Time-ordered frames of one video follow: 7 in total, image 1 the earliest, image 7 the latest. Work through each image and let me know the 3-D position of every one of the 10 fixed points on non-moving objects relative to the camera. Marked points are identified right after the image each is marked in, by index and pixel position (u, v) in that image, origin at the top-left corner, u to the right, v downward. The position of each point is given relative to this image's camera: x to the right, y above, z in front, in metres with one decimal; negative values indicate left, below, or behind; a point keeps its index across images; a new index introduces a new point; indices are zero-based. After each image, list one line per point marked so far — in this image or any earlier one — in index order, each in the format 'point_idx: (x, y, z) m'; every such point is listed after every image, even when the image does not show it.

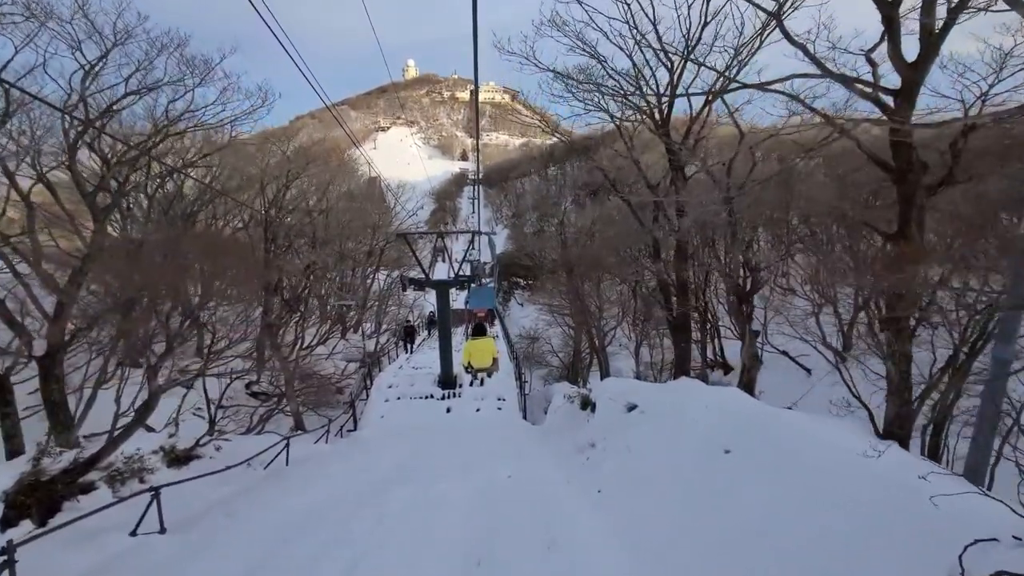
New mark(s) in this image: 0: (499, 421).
0: (-0.3, -3.3, +12.2) m
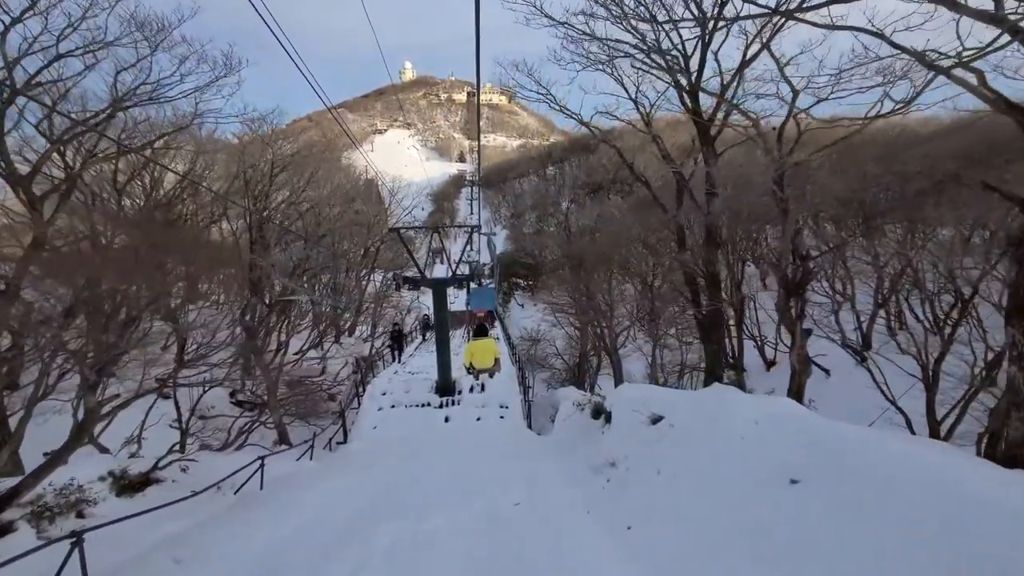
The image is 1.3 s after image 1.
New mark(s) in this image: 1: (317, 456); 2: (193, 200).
0: (-0.2, -3.3, +11.2) m
1: (-4.2, -3.7, +10.6) m
2: (-10.0, +2.7, +15.3) m
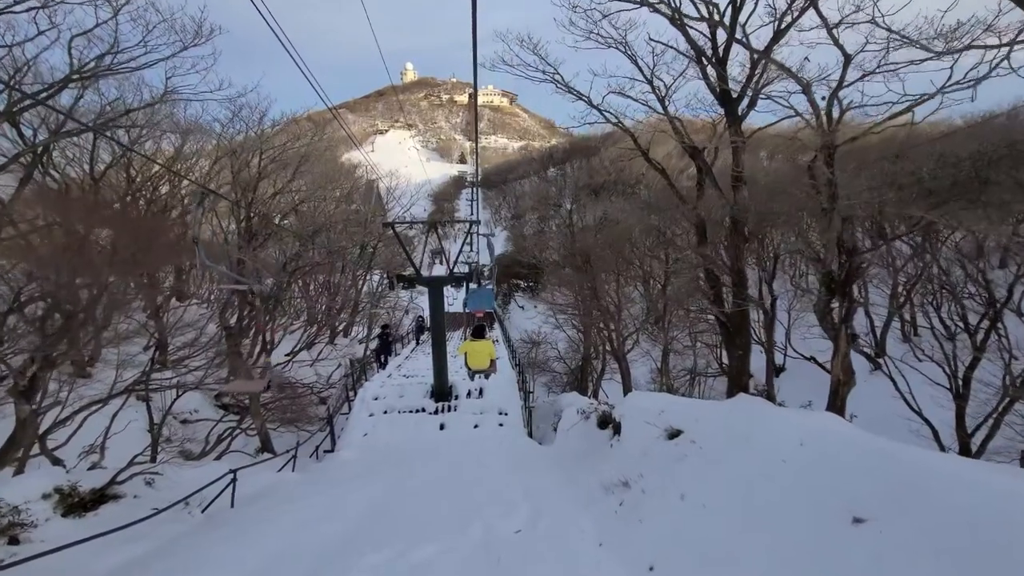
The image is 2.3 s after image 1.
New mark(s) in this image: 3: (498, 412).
0: (-0.2, -3.3, +10.4) m
1: (-4.2, -3.6, +9.8) m
2: (-9.9, +2.8, +14.6) m
3: (-0.3, -3.0, +12.0) m
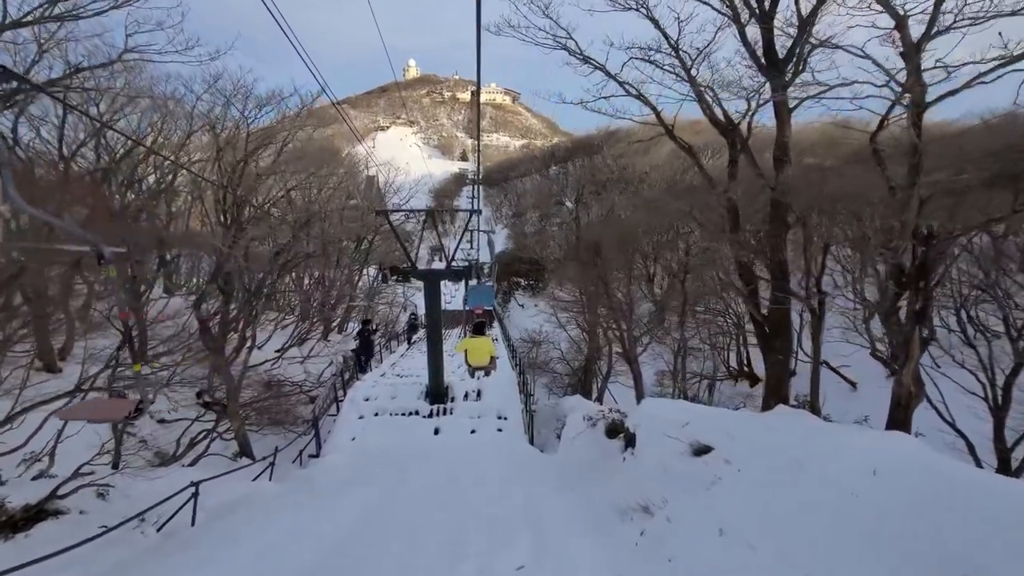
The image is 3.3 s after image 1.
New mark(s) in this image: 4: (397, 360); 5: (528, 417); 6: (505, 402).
0: (-0.2, -3.1, +9.6) m
1: (-4.2, -3.4, +9.0) m
2: (-9.8, +3.1, +13.7) m
3: (-0.3, -2.9, +11.2) m
4: (-3.9, -2.4, +16.6) m
5: (+0.4, -3.2, +12.1) m
6: (-0.2, -2.8, +11.9) m
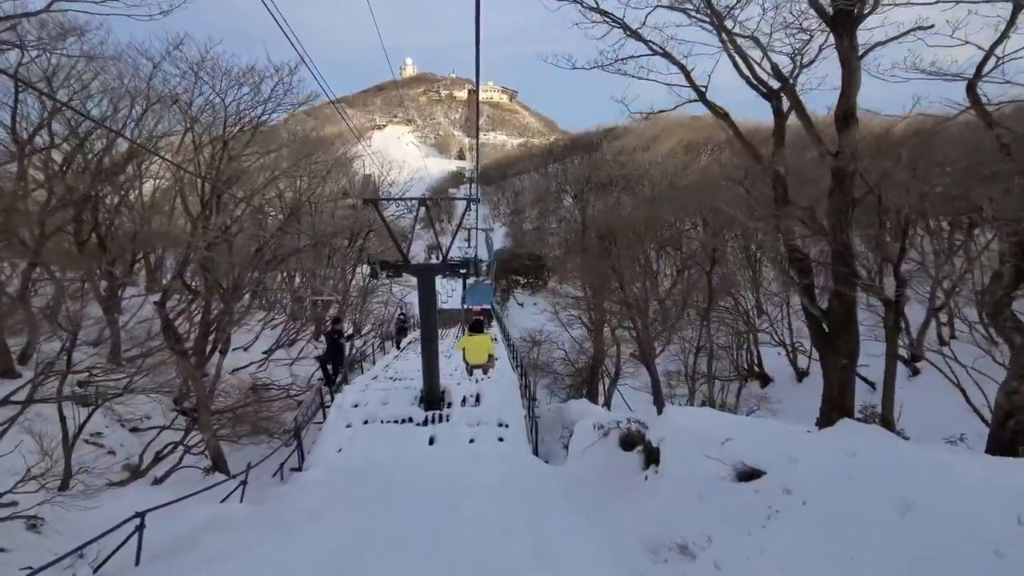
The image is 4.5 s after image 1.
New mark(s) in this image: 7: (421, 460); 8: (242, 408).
0: (-0.2, -3.1, +8.6) m
1: (-4.2, -3.4, +8.0) m
2: (-9.8, +3.2, +12.7) m
3: (-0.3, -2.8, +10.3) m
4: (-3.9, -2.4, +15.6) m
5: (+0.4, -3.1, +11.2) m
6: (-0.1, -2.7, +11.0) m
7: (-1.6, -3.1, +8.9) m
8: (-6.7, -3.0, +12.2) m
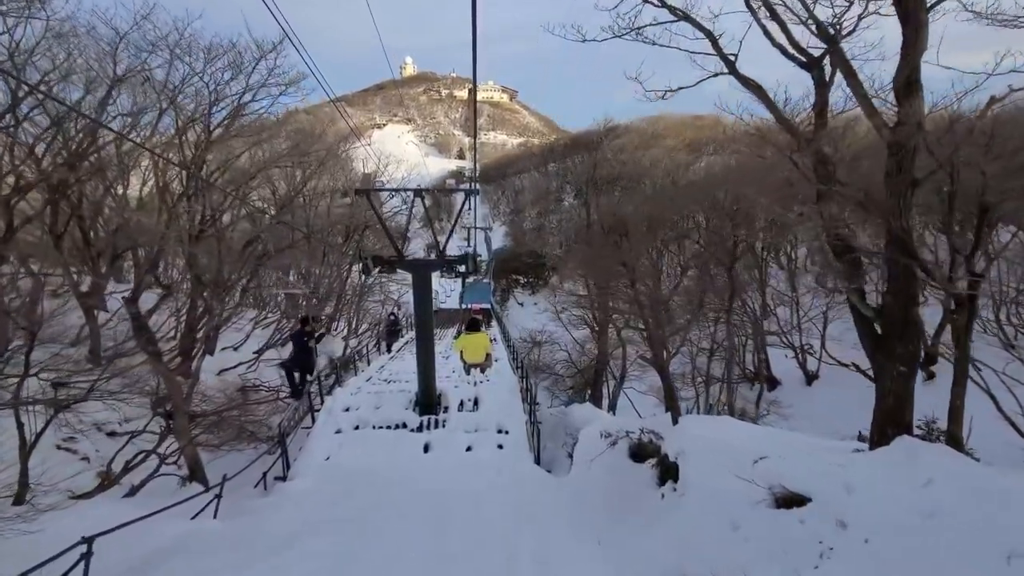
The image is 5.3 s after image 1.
0: (-0.2, -3.0, +8.0) m
1: (-4.2, -3.3, +7.4) m
2: (-9.8, +3.3, +12.1) m
3: (-0.3, -2.8, +9.7) m
4: (-3.9, -2.3, +15.0) m
5: (+0.4, -3.0, +10.6) m
6: (-0.1, -2.6, +10.3) m
7: (-1.6, -3.1, +8.3) m
8: (-6.7, -2.9, +11.5) m
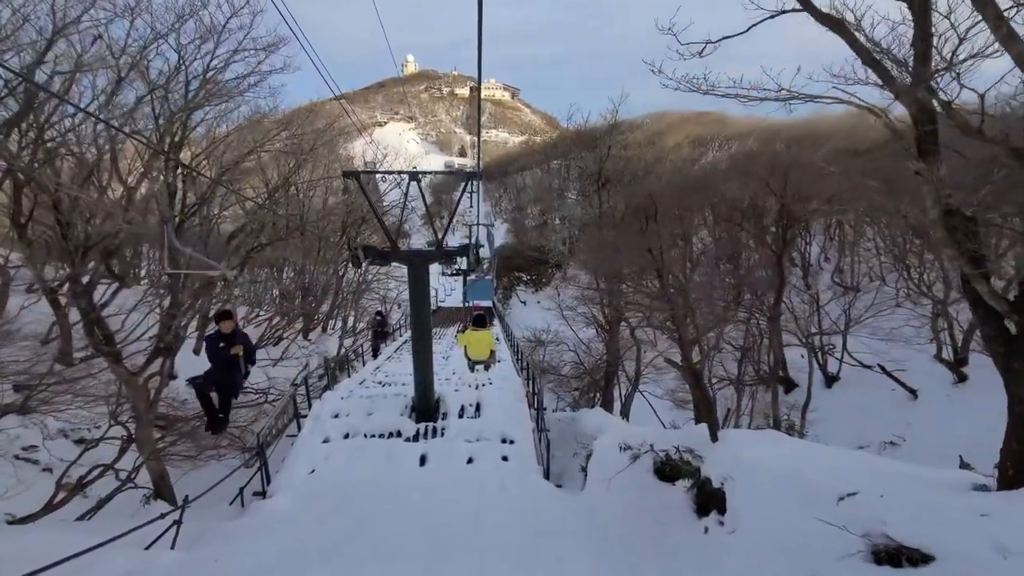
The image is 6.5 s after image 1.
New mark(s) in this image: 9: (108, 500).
0: (-0.1, -2.9, +7.1) m
1: (-4.1, -3.2, +6.5) m
2: (-9.7, +3.4, +11.2) m
3: (-0.2, -2.7, +8.7) m
4: (-3.8, -2.2, +14.1) m
5: (+0.6, -2.9, +9.6) m
6: (0.0, -2.5, +9.4) m
7: (-1.5, -3.0, +7.3) m
8: (-6.6, -2.8, +10.6) m
9: (-8.0, -4.2, +9.8) m
